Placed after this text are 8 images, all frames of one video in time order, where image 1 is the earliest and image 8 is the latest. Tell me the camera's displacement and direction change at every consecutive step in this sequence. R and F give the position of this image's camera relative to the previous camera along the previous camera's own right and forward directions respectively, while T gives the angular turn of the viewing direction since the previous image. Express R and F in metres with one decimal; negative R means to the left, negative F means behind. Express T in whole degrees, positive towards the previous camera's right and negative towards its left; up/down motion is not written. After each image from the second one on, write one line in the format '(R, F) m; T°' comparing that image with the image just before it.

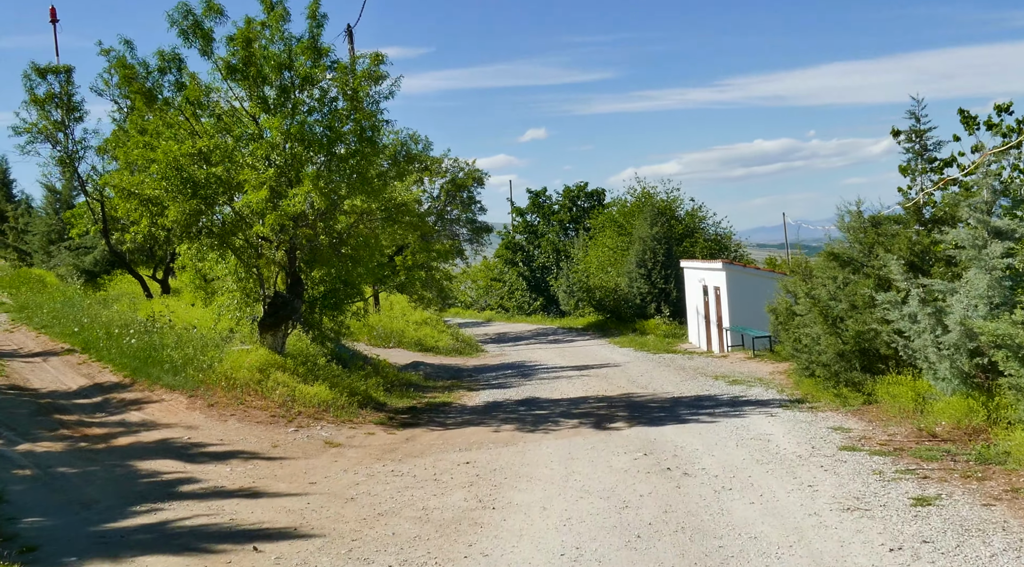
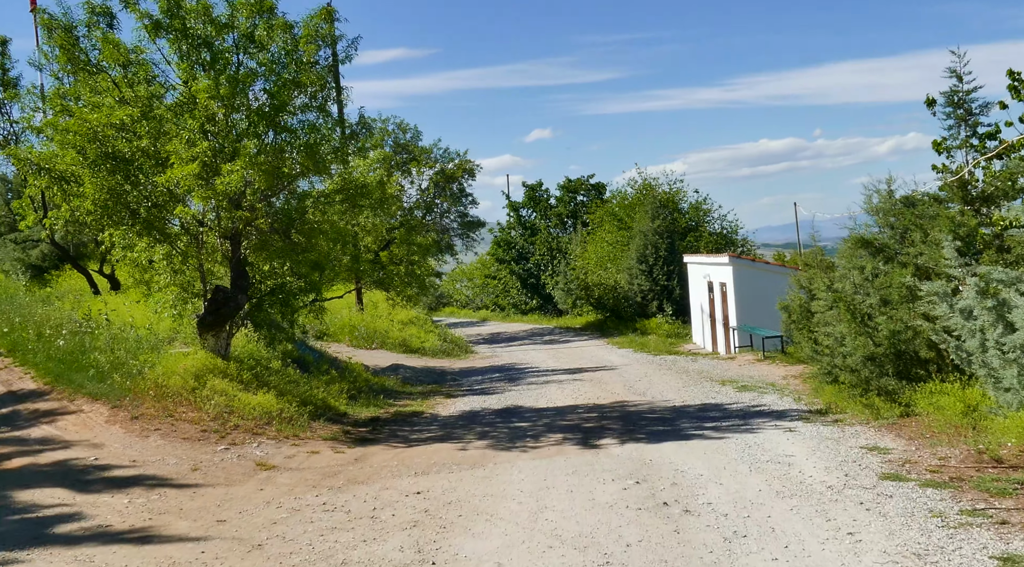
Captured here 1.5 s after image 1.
(+0.4, +2.3) m; 0°
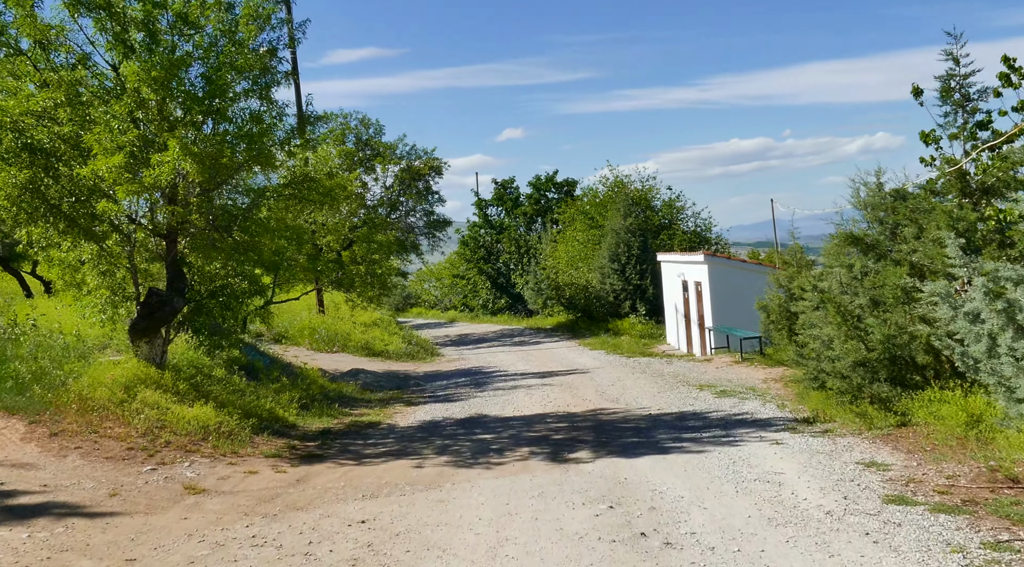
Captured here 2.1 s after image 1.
(+0.1, +1.2) m; +2°
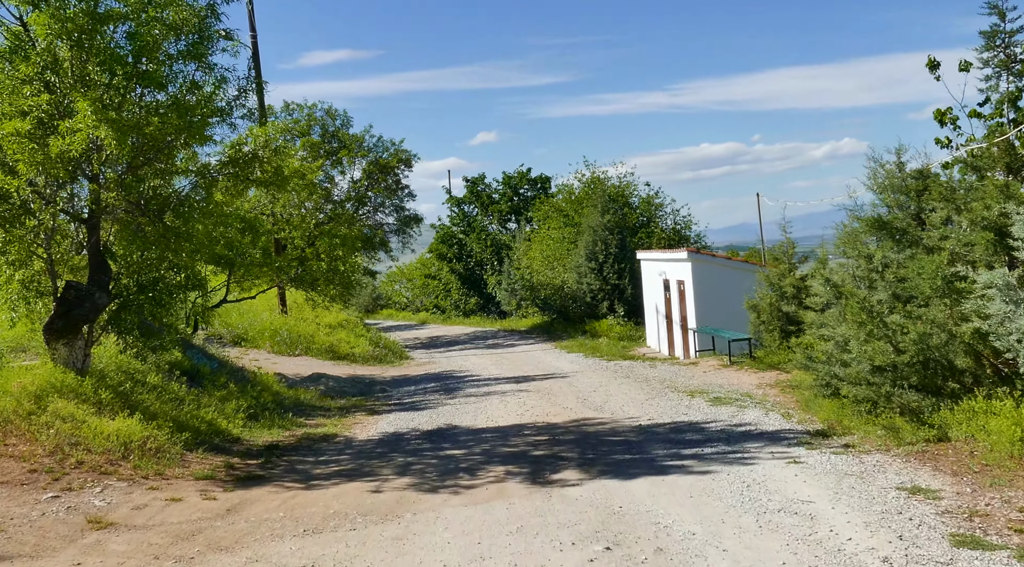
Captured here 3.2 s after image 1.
(0.0, +1.7) m; +2°
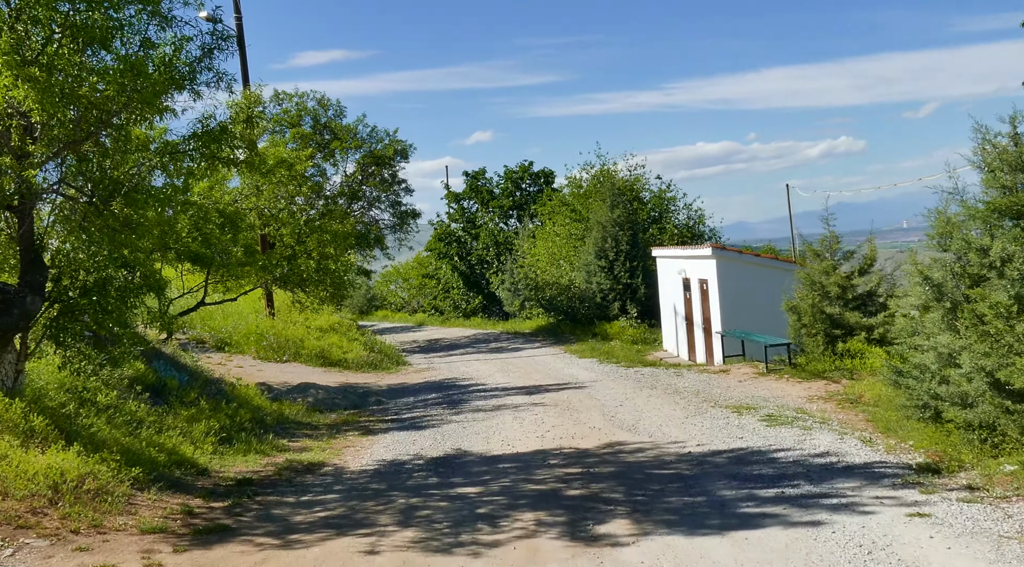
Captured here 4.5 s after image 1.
(-0.3, +2.3) m; 0°
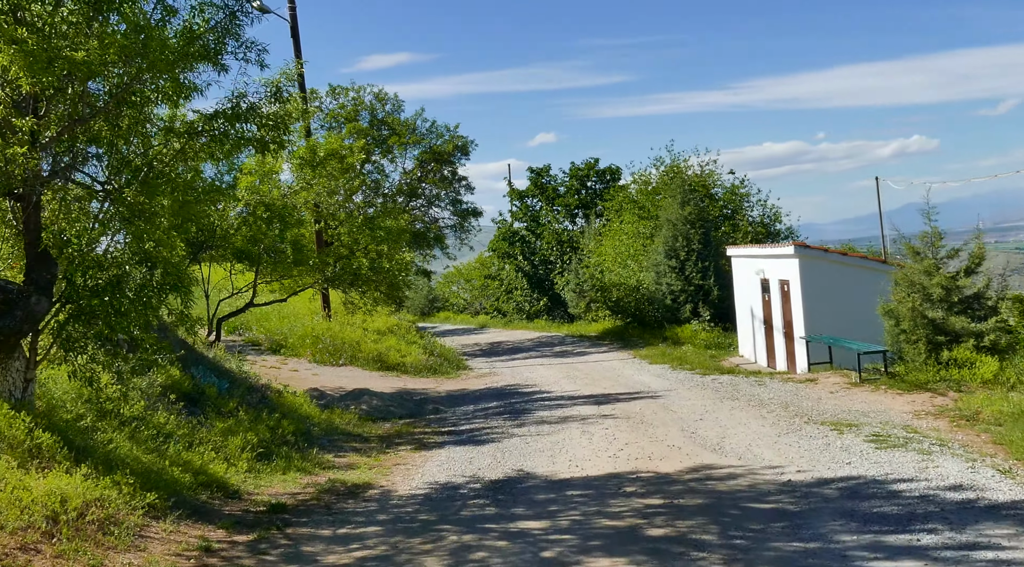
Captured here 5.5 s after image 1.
(-0.1, +1.5) m; -3°
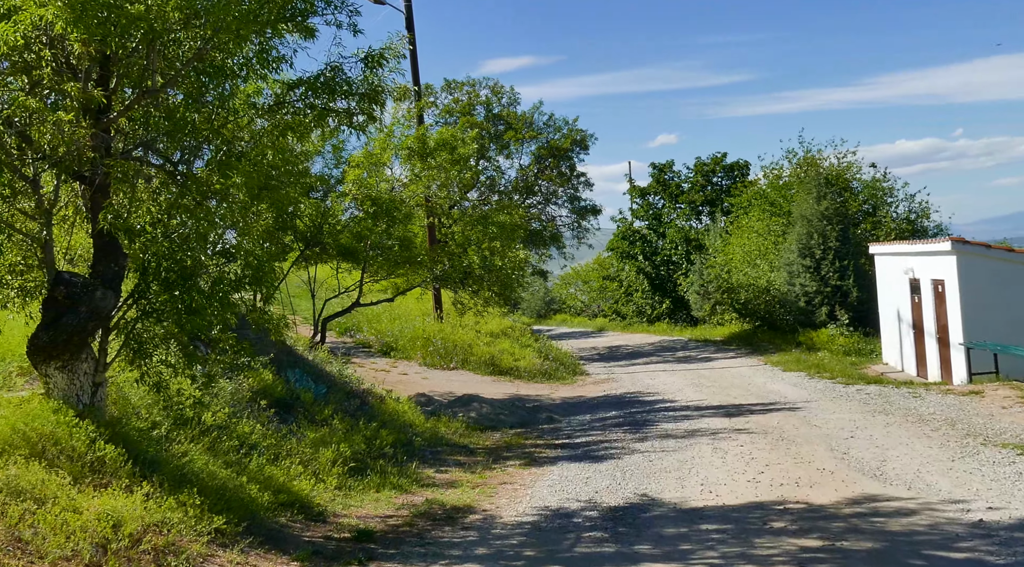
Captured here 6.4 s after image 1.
(0.0, +1.4) m; -6°
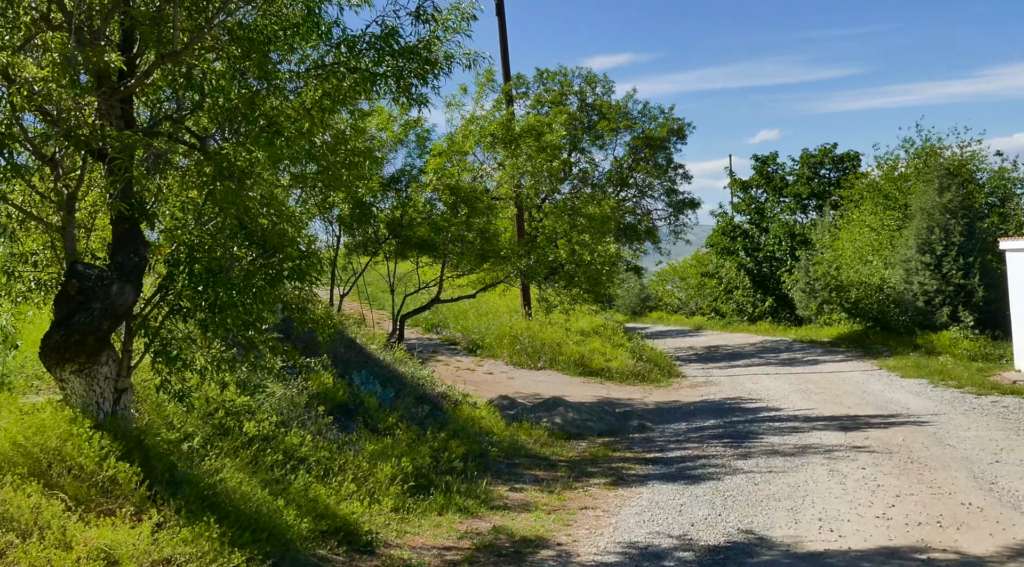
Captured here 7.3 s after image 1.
(+0.1, +1.4) m; -5°
